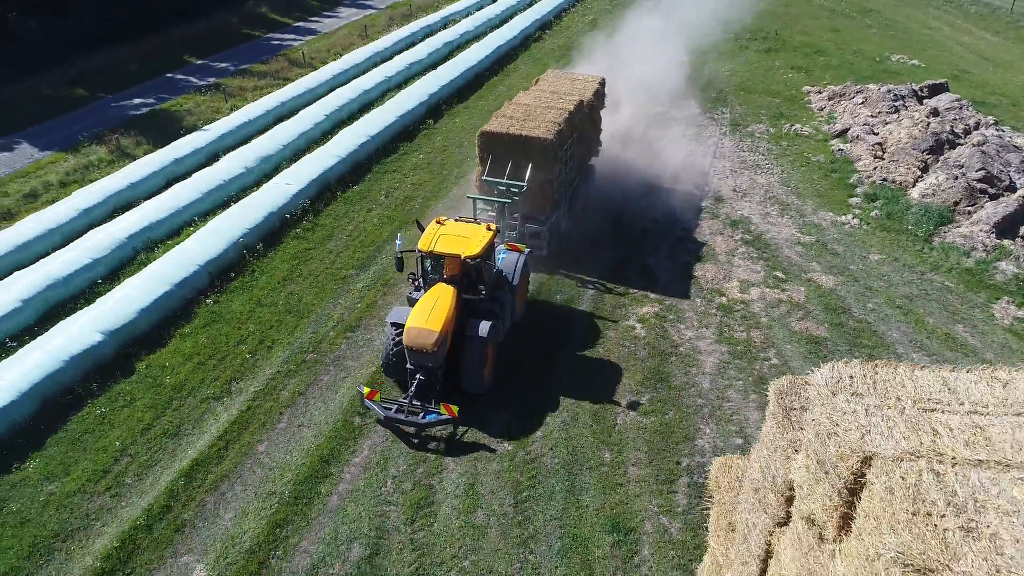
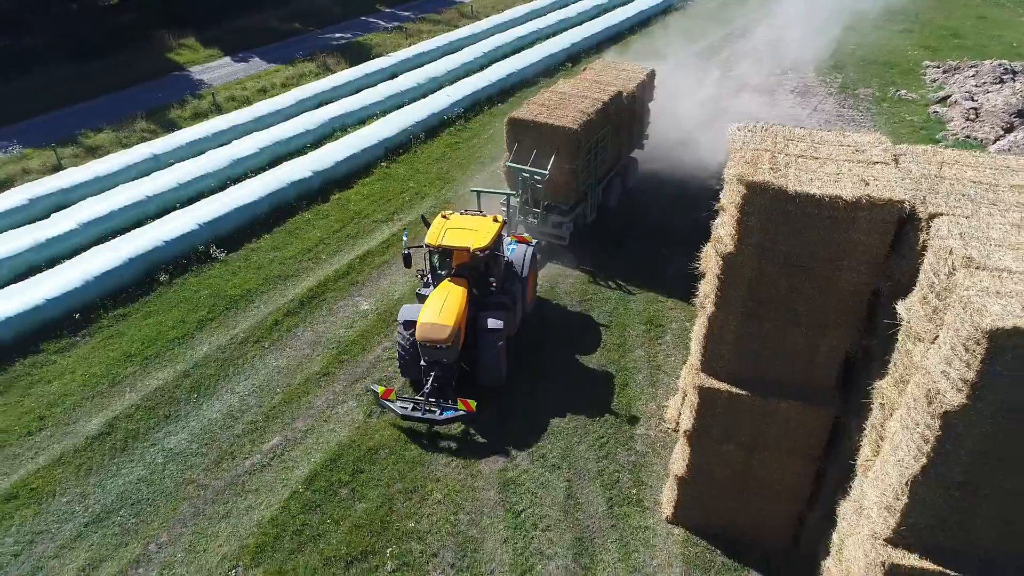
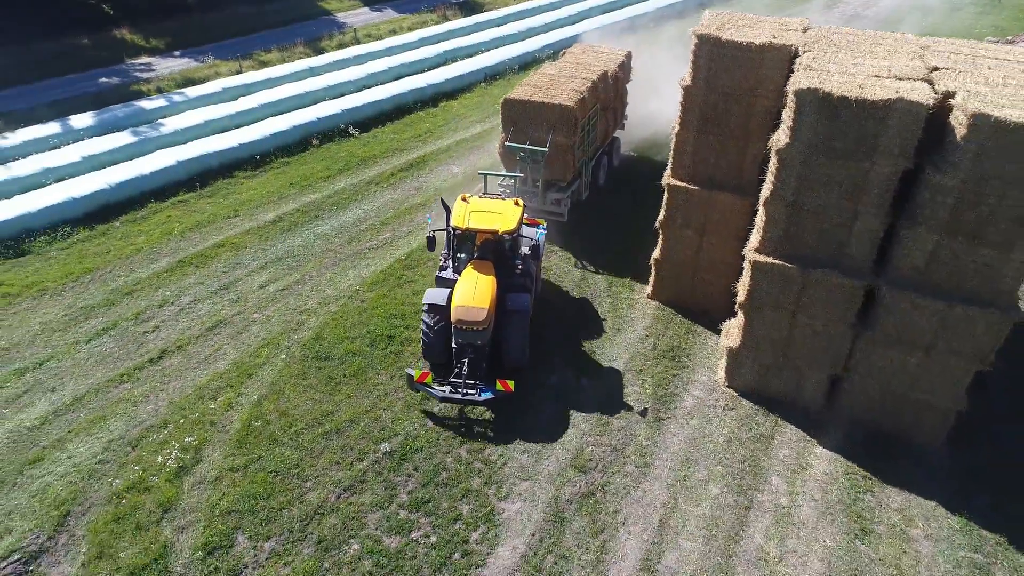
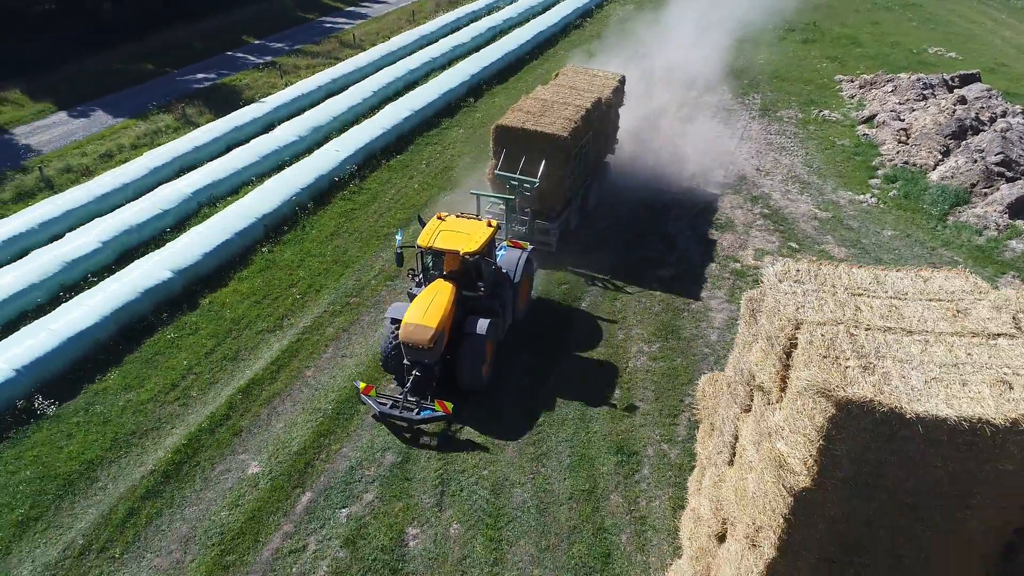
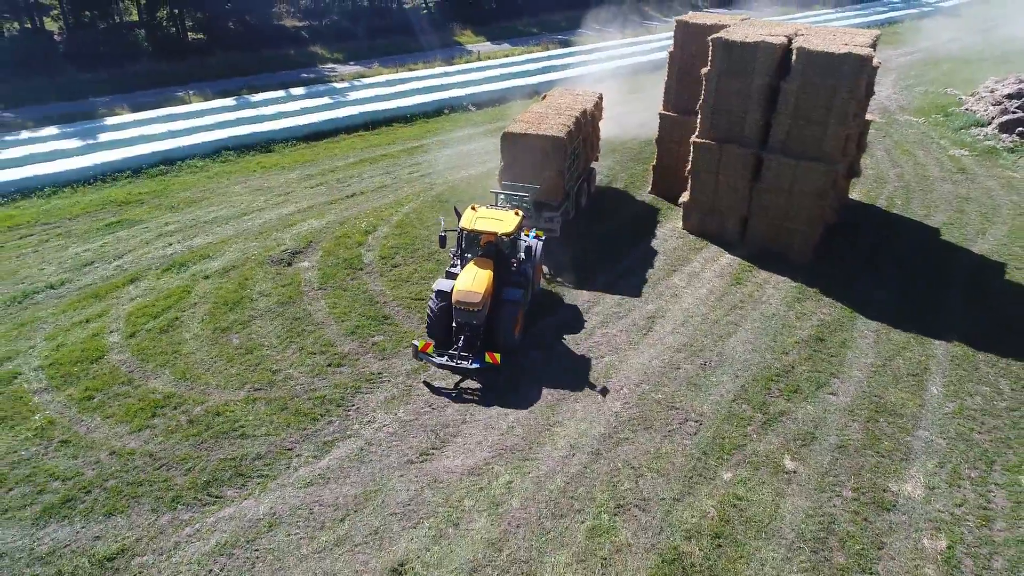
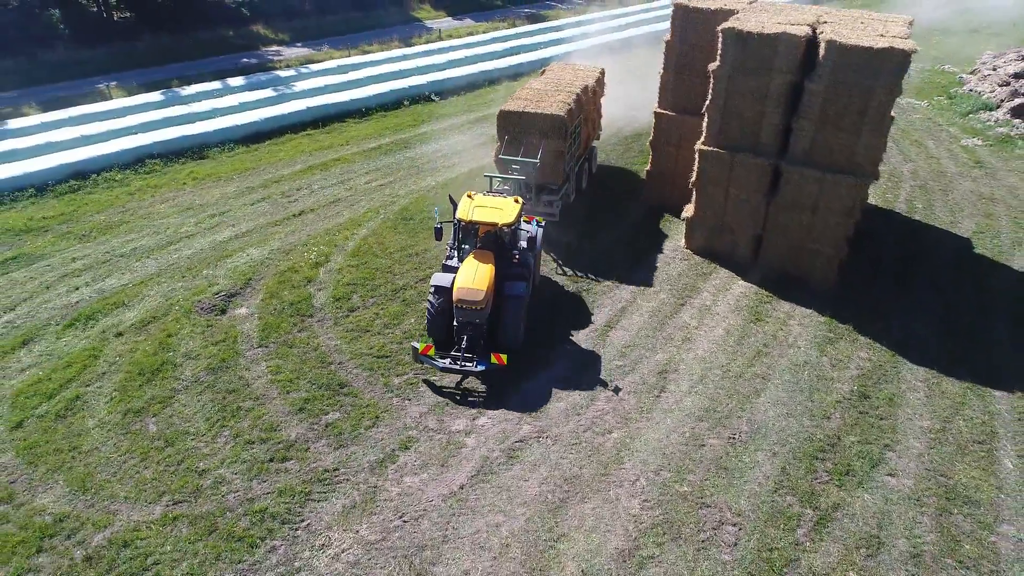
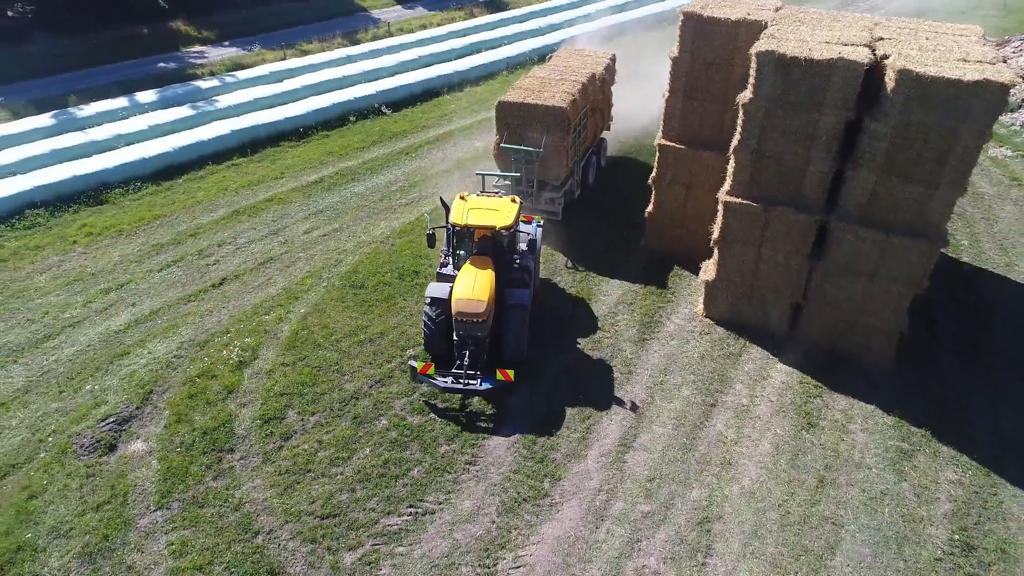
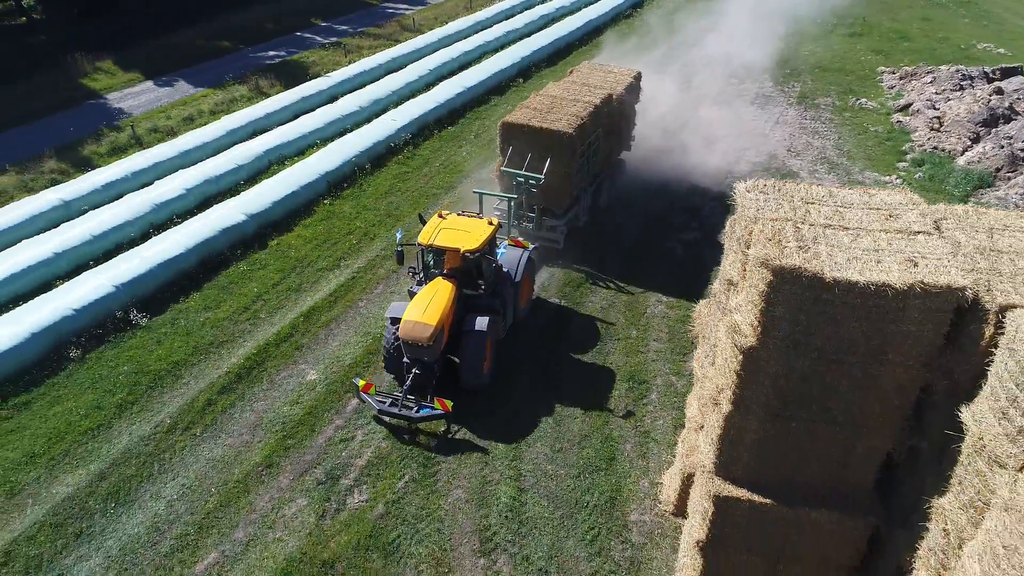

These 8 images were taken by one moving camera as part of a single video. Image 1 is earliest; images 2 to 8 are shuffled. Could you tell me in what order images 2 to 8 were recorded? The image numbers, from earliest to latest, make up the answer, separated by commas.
4, 8, 2, 3, 7, 6, 5
